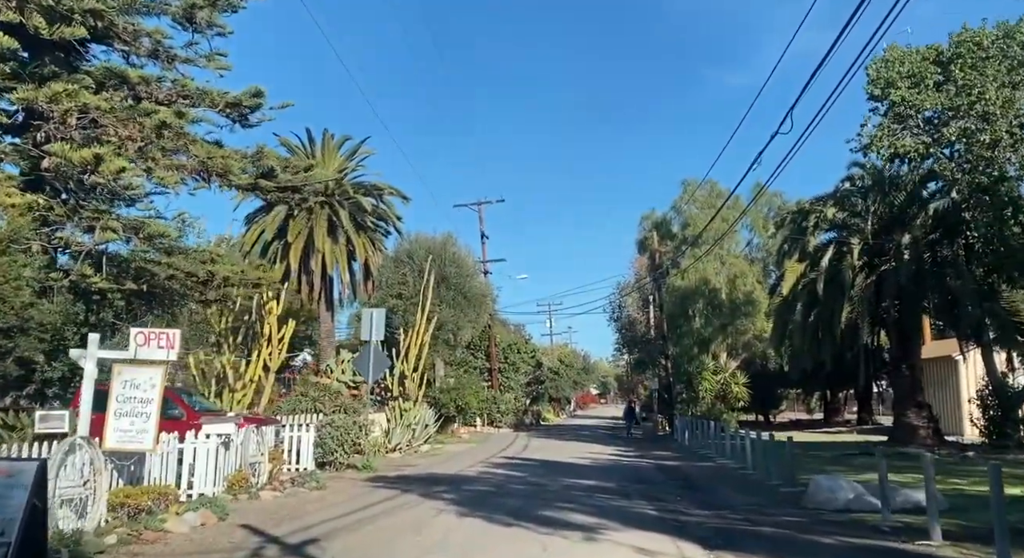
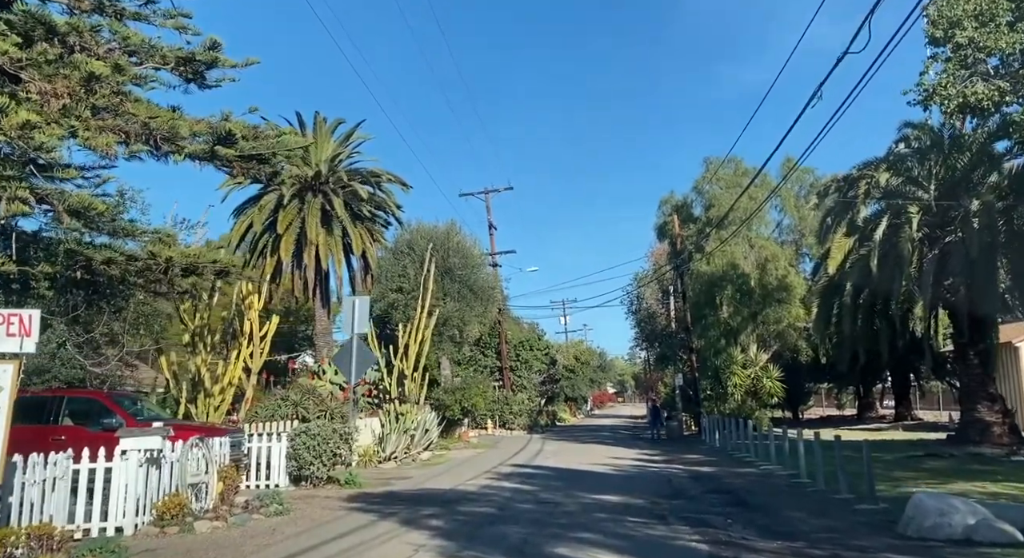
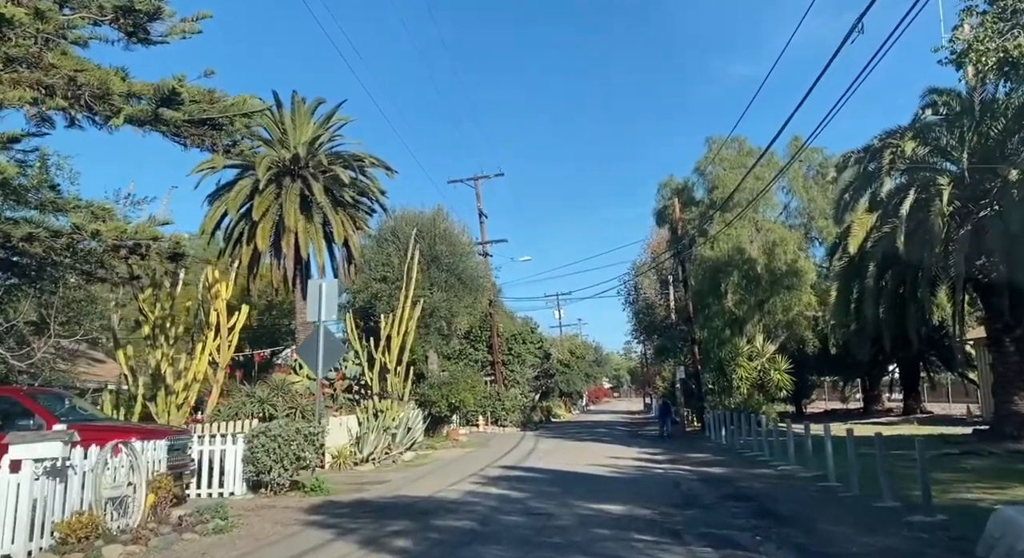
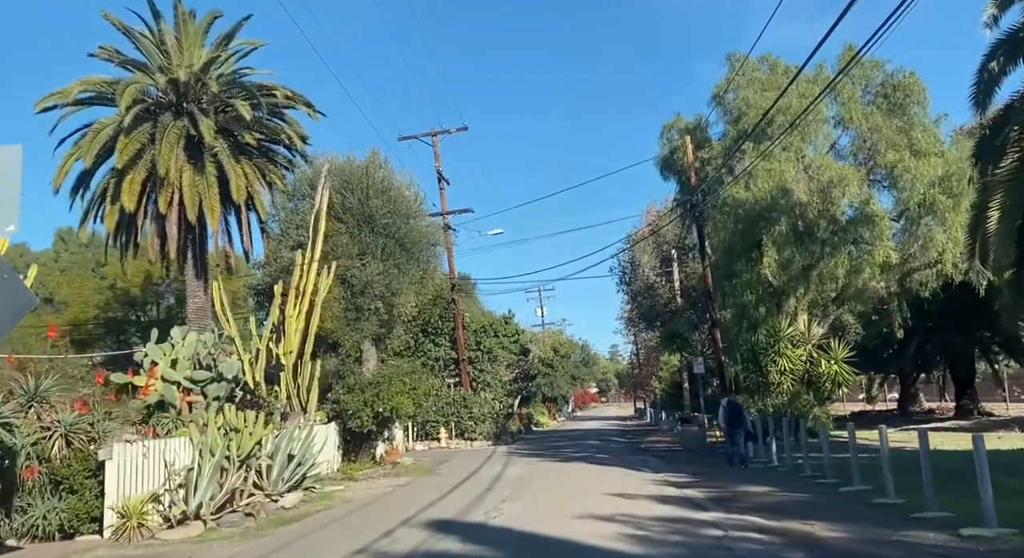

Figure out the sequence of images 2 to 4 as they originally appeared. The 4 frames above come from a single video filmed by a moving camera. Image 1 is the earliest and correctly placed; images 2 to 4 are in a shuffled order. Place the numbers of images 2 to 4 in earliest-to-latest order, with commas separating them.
2, 3, 4
